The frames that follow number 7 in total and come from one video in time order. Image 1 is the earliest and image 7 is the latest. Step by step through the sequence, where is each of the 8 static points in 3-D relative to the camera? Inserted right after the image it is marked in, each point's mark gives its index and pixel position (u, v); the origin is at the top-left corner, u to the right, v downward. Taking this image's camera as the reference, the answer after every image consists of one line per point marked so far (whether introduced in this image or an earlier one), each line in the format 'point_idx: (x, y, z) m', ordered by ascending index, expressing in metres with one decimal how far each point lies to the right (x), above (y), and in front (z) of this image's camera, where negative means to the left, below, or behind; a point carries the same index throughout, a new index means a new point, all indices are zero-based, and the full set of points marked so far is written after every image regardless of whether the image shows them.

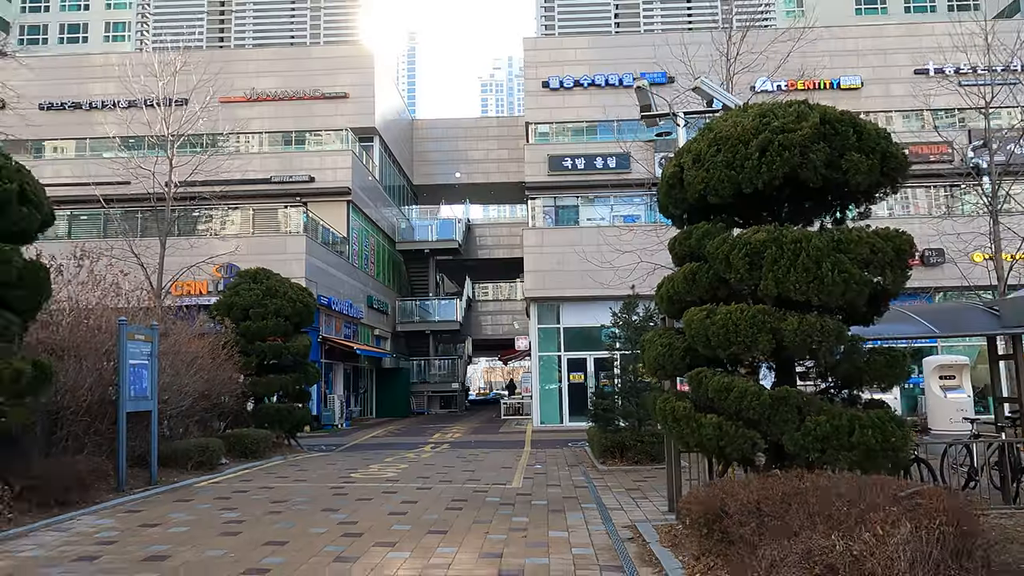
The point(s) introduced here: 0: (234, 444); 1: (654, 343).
0: (-5.2, -2.9, +14.4) m
1: (+1.3, -0.5, +7.2) m
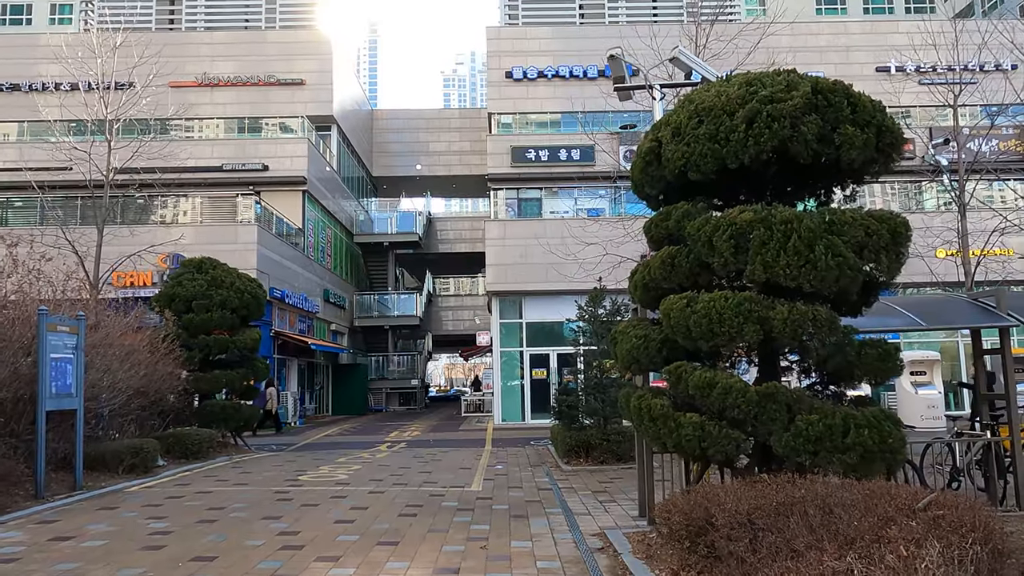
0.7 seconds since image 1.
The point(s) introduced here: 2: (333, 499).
0: (-6.0, -2.7, +13.4) m
1: (+1.0, -0.4, +6.6) m
2: (-2.2, -2.6, +9.5) m
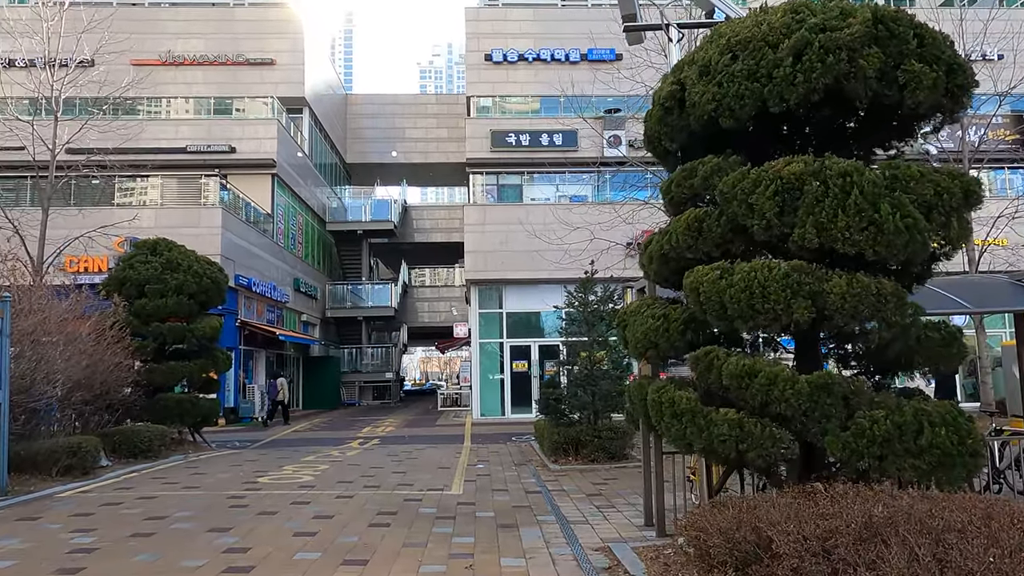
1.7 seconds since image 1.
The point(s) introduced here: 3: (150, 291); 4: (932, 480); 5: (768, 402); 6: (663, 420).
0: (-6.2, -2.5, +12.2) m
1: (+0.9, -0.2, +5.5) m
2: (-2.4, -2.4, +8.4) m
3: (-6.6, -0.1, +14.0) m
4: (+2.4, -1.1, +4.3) m
5: (+1.5, -0.7, +4.6) m
6: (+1.0, -0.9, +5.0) m
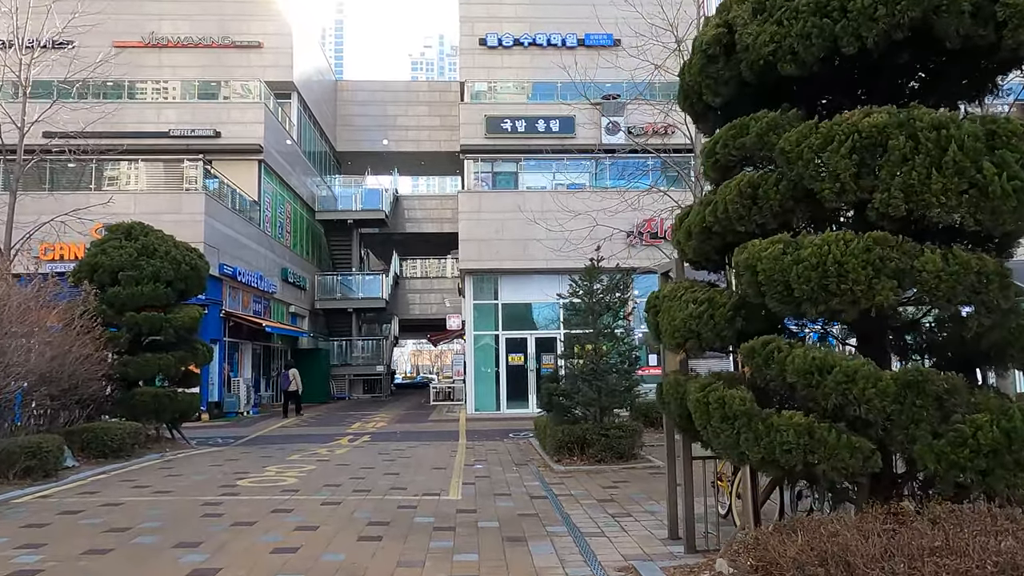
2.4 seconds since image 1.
0: (-6.2, -2.3, +11.3) m
1: (+1.0, -0.1, +4.7) m
2: (-2.3, -2.2, +7.5) m
3: (-6.6, +0.2, +13.1) m
4: (+2.5, -1.0, +3.5) m
5: (+1.6, -0.6, +3.8) m
6: (+1.1, -0.8, +4.2) m
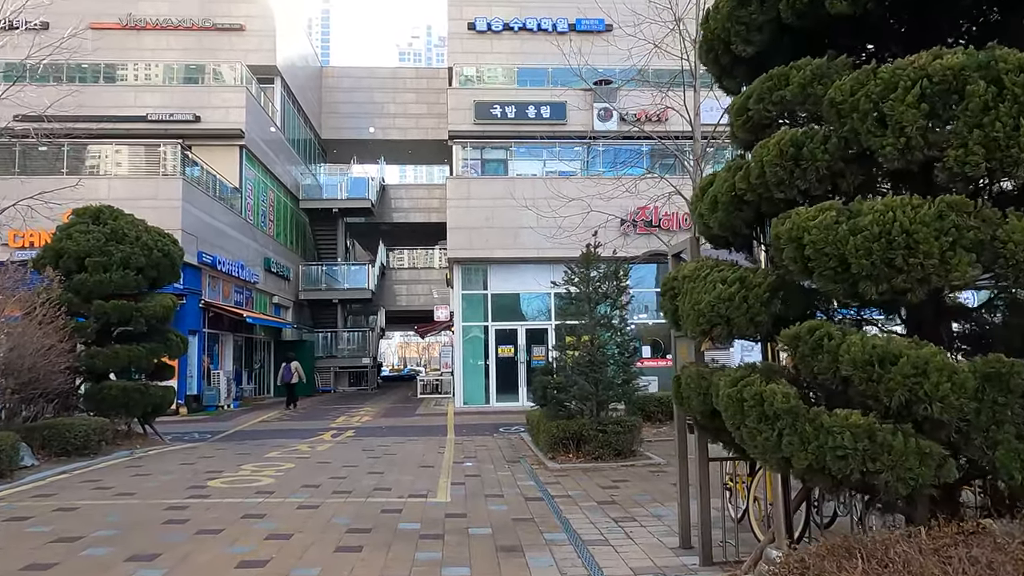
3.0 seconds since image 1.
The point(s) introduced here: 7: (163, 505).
0: (-6.3, -2.1, +10.5) m
1: (+1.0, 0.0, +4.1) m
2: (-2.4, -2.1, +6.8) m
3: (-6.8, +0.4, +12.4) m
4: (+2.5, -0.9, +2.9) m
5: (+1.7, -0.5, +3.2) m
6: (+1.1, -0.6, +3.6) m
7: (-3.4, -2.1, +7.5) m
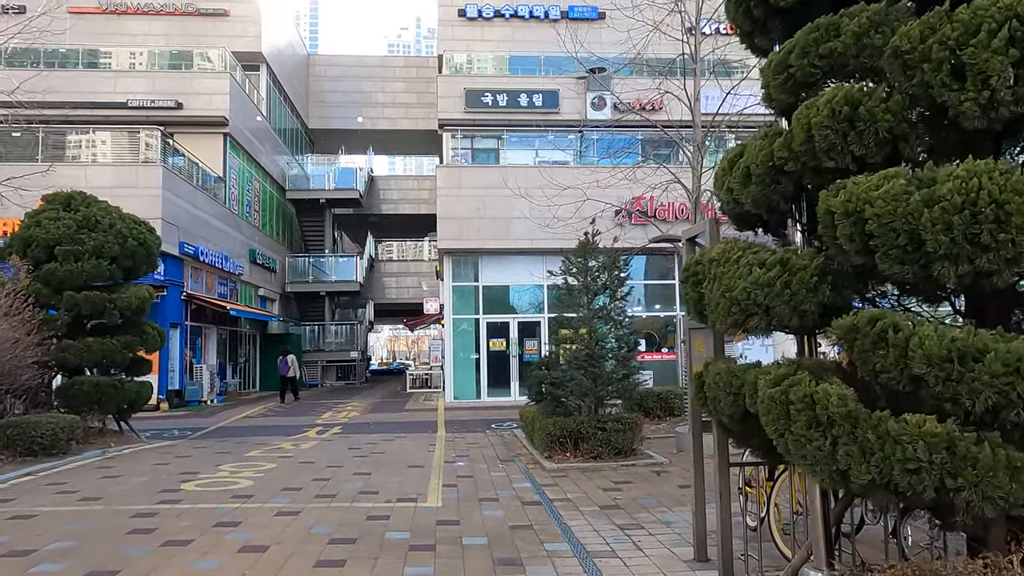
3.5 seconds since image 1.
0: (-6.4, -1.9, +9.9) m
1: (+1.0, +0.1, +3.5) m
2: (-2.4, -2.0, +6.3) m
3: (-6.9, +0.5, +11.7) m
4: (+2.5, -0.8, +2.4) m
5: (+1.7, -0.4, +2.6) m
6: (+1.1, -0.6, +3.1) m
7: (-3.4, -2.0, +6.9) m
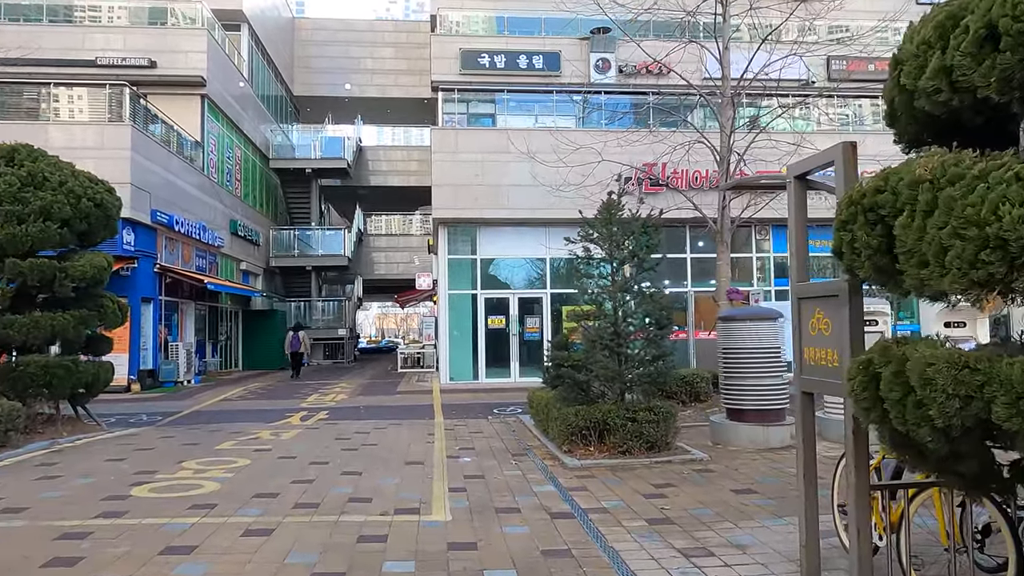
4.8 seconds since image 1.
0: (-6.3, -1.5, +8.4) m
1: (+1.3, +0.3, +2.1) m
2: (-2.2, -1.7, +4.8) m
3: (-6.7, +1.0, +10.1) m
4: (+2.8, -0.7, +1.0) m
5: (+2.0, -0.2, +1.2) m
6: (+1.4, -0.4, +1.6) m
7: (-3.2, -1.7, +5.5) m
